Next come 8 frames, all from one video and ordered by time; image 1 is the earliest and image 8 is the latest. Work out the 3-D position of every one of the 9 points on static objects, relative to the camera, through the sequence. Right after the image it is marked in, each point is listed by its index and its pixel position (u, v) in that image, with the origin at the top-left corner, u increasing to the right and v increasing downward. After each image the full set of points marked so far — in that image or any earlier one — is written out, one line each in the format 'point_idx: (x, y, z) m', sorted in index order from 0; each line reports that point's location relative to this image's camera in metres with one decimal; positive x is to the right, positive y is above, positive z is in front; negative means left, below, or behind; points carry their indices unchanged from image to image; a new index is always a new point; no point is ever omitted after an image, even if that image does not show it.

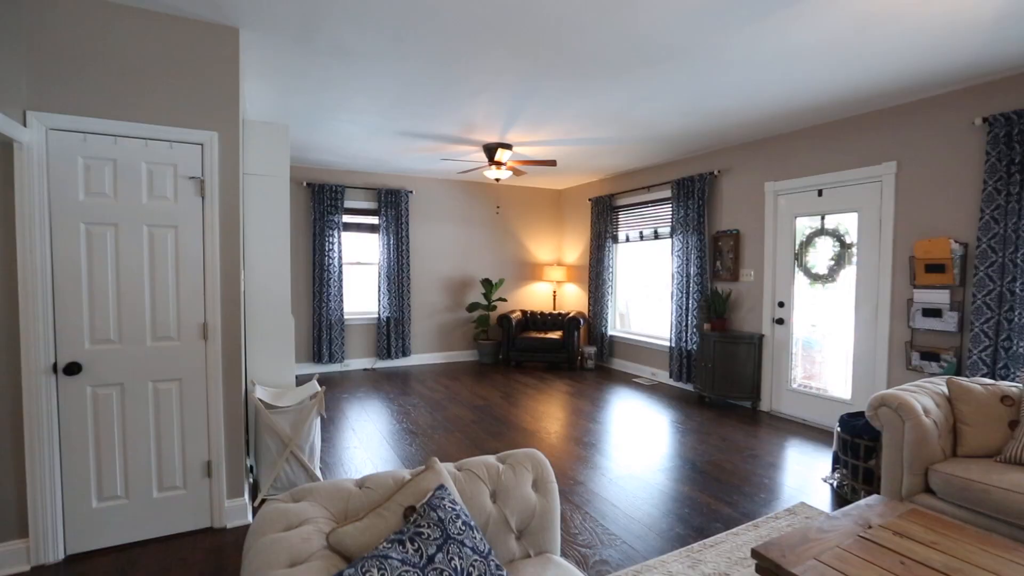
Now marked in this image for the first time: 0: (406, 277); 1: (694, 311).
0: (-1.4, +0.1, +6.4) m
1: (+1.9, -0.3, +5.1) m
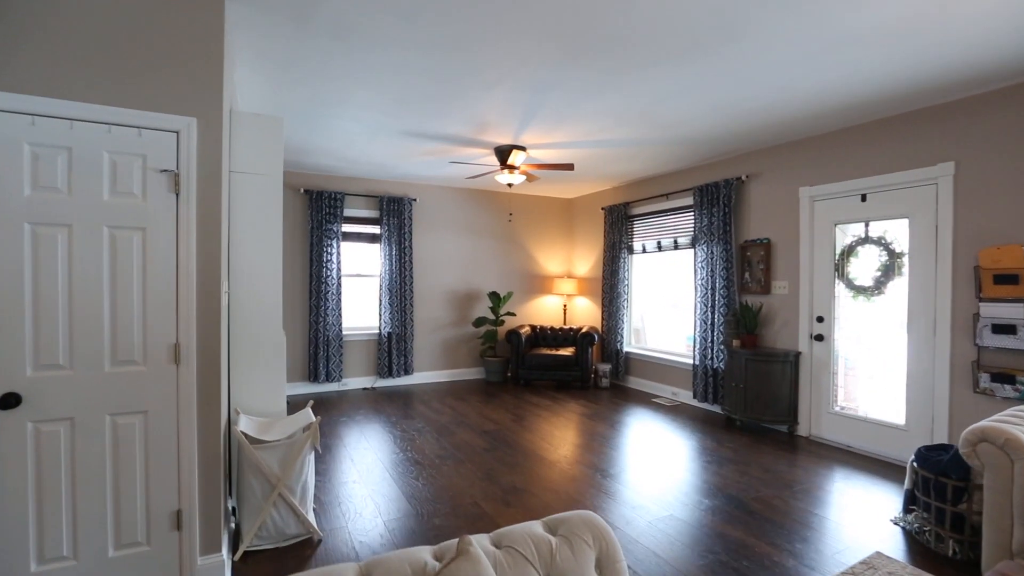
0: (-1.3, 0.0, +6.0) m
1: (+2.0, -0.4, +4.8) m
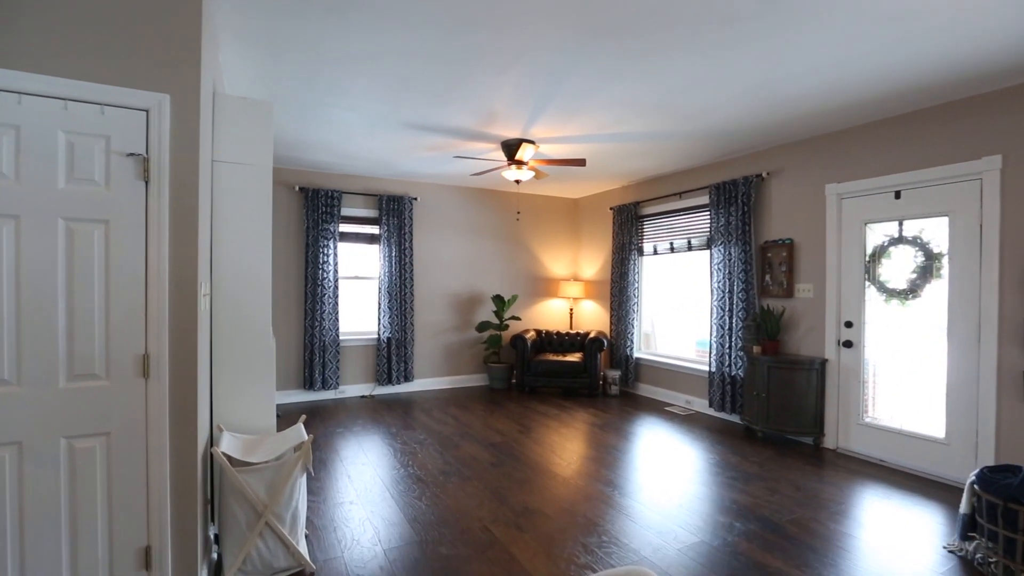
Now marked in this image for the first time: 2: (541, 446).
0: (-1.2, -0.1, +5.7) m
1: (+2.1, -0.4, +4.5) m
2: (+0.2, -1.3, +4.1) m
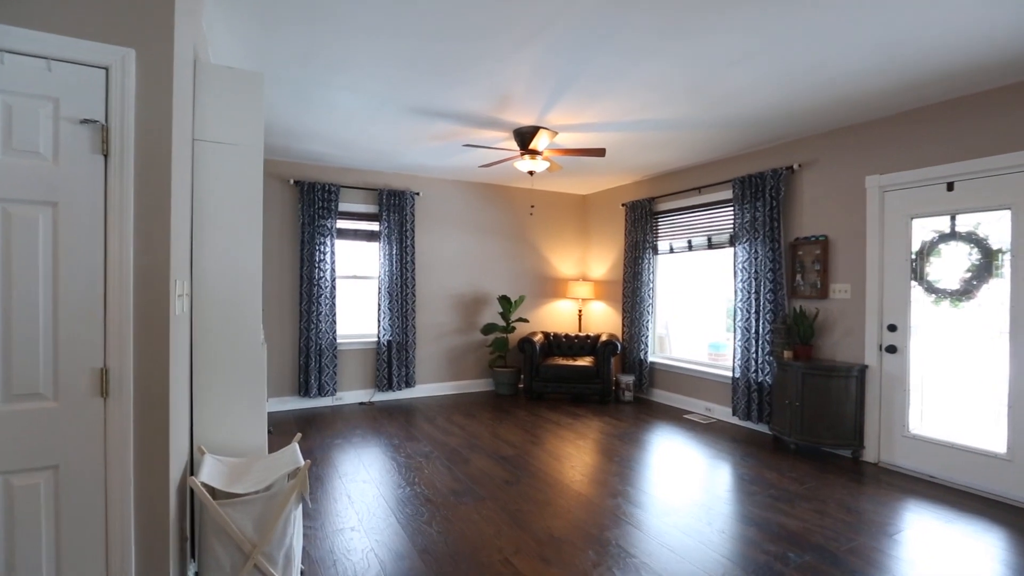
0: (-1.1, -0.1, +5.4) m
1: (+2.2, -0.4, +4.2) m
2: (+0.3, -1.3, +3.8) m
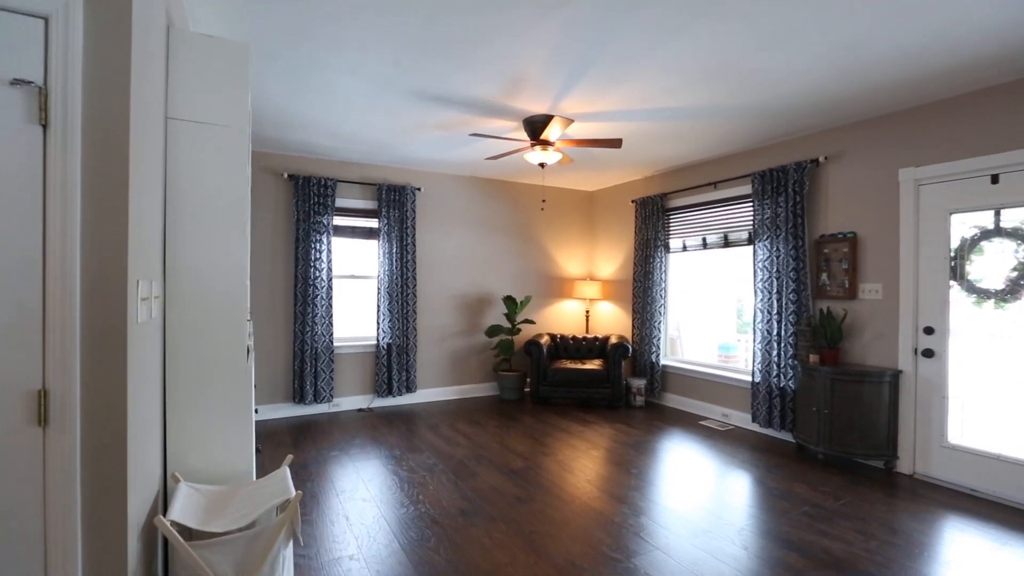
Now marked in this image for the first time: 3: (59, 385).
0: (-1.1, -0.1, +5.1) m
1: (+2.3, -0.4, +4.0) m
2: (+0.4, -1.3, +3.5) m
3: (-1.1, -0.2, +1.2) m
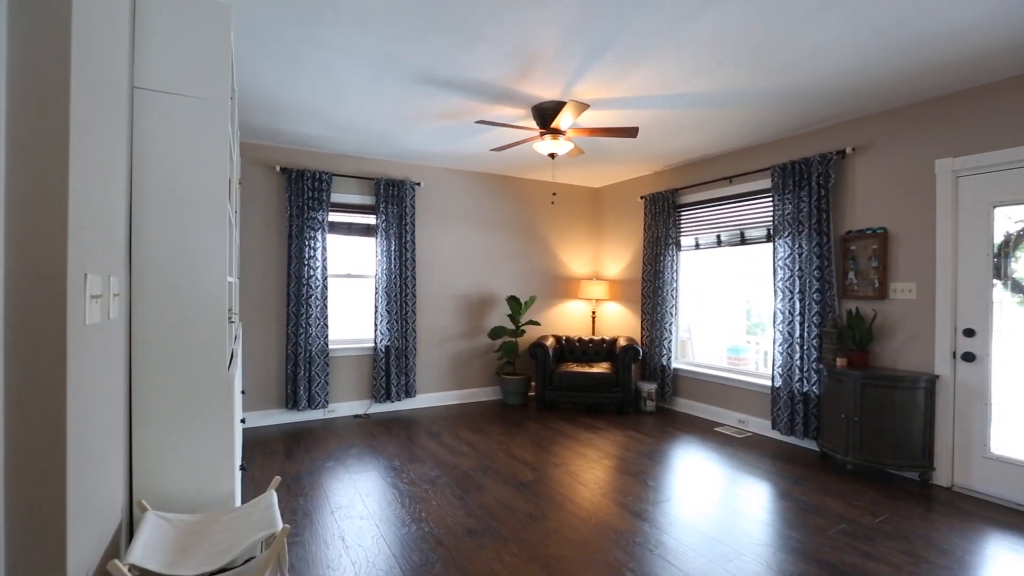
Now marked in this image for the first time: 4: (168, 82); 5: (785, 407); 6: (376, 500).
0: (-1.0, -0.1, +4.9) m
1: (+2.3, -0.4, +3.8) m
2: (+0.5, -1.3, +3.3) m
3: (-1.0, -0.2, +0.9) m
4: (-1.1, +0.7, +1.6) m
5: (+2.2, -0.9, +3.9) m
6: (-0.8, -1.3, +2.9) m
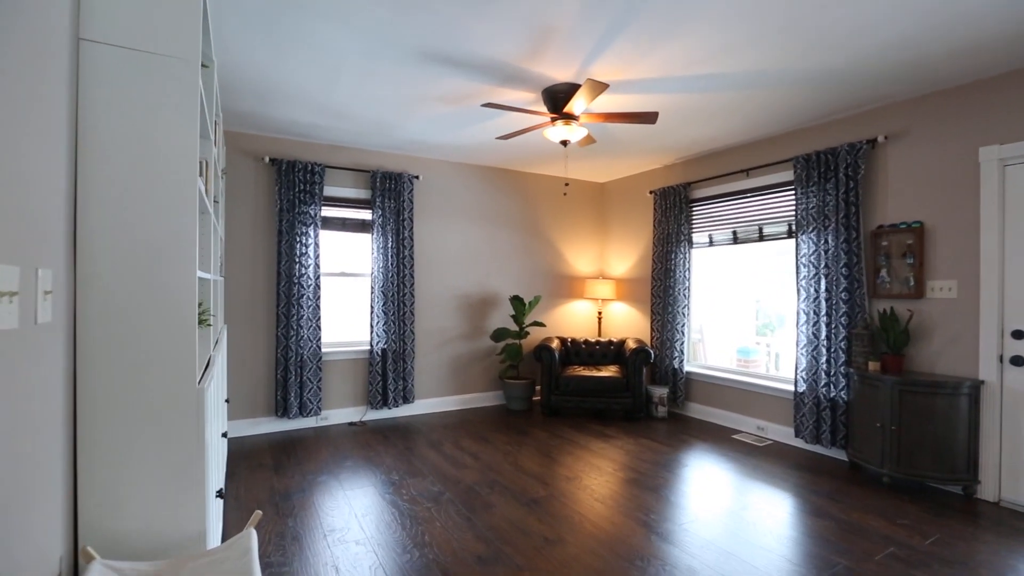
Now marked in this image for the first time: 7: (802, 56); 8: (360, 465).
0: (-1.0, -0.1, +4.6) m
1: (+2.4, -0.4, +3.5) m
2: (+0.5, -1.3, +3.0) m
3: (-0.9, -0.2, +0.6) m
4: (-1.0, +0.7, +1.3) m
5: (+2.2, -0.9, +3.7) m
6: (-0.7, -1.2, +2.6) m
7: (+1.7, +1.3, +2.8) m
8: (-1.1, -1.2, +3.4) m
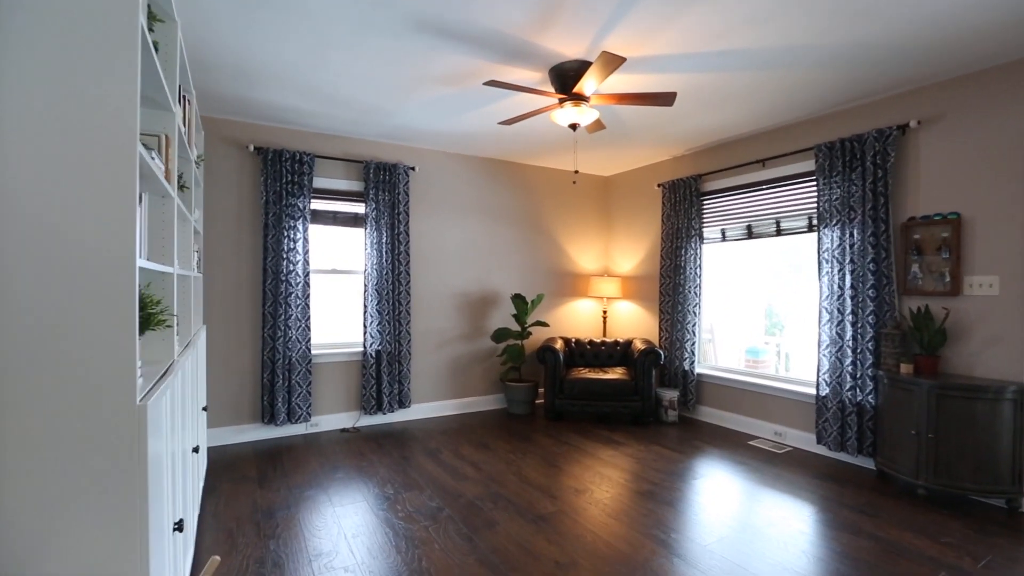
0: (-1.0, 0.0, +4.3) m
1: (+2.4, -0.4, +3.3) m
2: (+0.6, -1.3, +2.8) m
3: (-0.9, -0.2, +0.4) m
4: (-1.0, +0.7, +1.0) m
5: (+2.3, -0.9, +3.5) m
6: (-0.7, -1.2, +2.4) m
7: (+1.7, +1.3, +2.5) m
8: (-1.0, -1.2, +3.2) m
